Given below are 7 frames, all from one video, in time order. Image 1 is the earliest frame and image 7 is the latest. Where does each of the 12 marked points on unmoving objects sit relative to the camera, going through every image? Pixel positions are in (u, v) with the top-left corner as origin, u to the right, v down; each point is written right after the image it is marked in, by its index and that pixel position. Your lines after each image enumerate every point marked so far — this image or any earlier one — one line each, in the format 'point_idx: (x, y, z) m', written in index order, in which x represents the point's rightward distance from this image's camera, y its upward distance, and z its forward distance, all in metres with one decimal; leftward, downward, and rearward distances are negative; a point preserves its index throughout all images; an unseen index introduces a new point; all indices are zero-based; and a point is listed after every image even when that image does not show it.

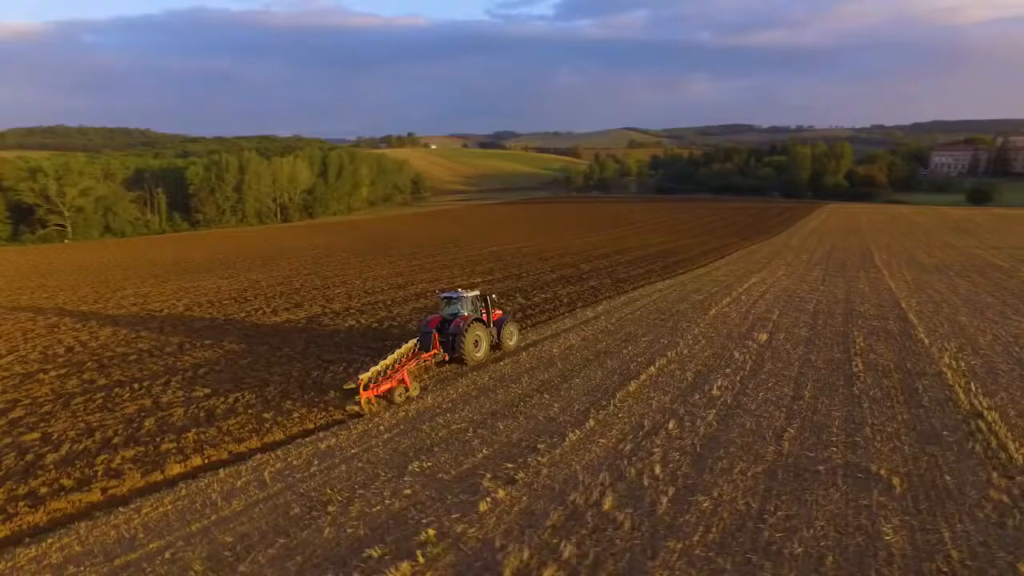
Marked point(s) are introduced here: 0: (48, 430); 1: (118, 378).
0: (-7.3, -2.2, +9.6) m
1: (-8.1, -1.9, +12.4) m
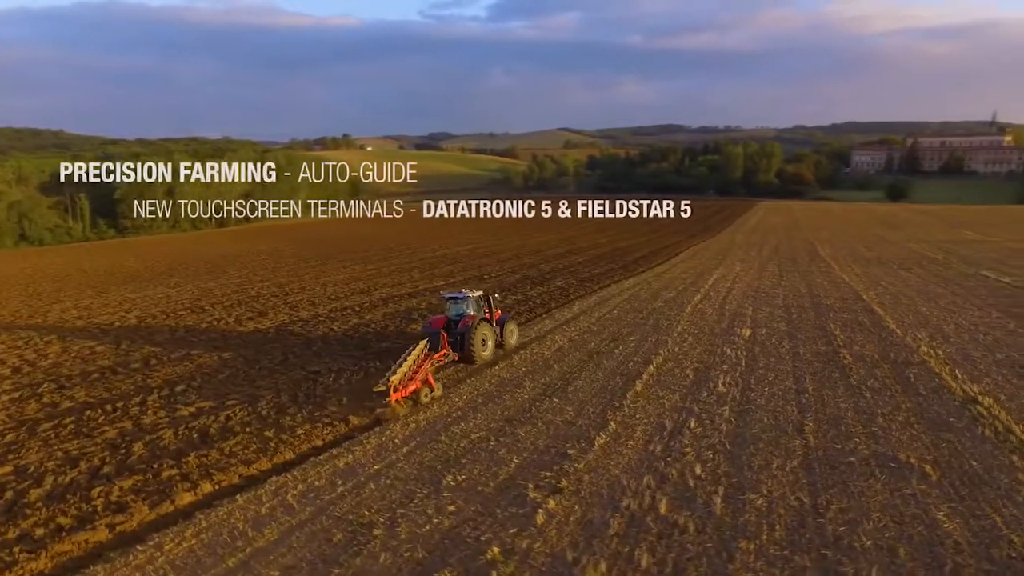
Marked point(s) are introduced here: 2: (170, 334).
0: (-6.9, -2.4, +8.6) m
1: (-8.0, -2.1, +11.4) m
2: (-9.6, -1.3, +17.1) m
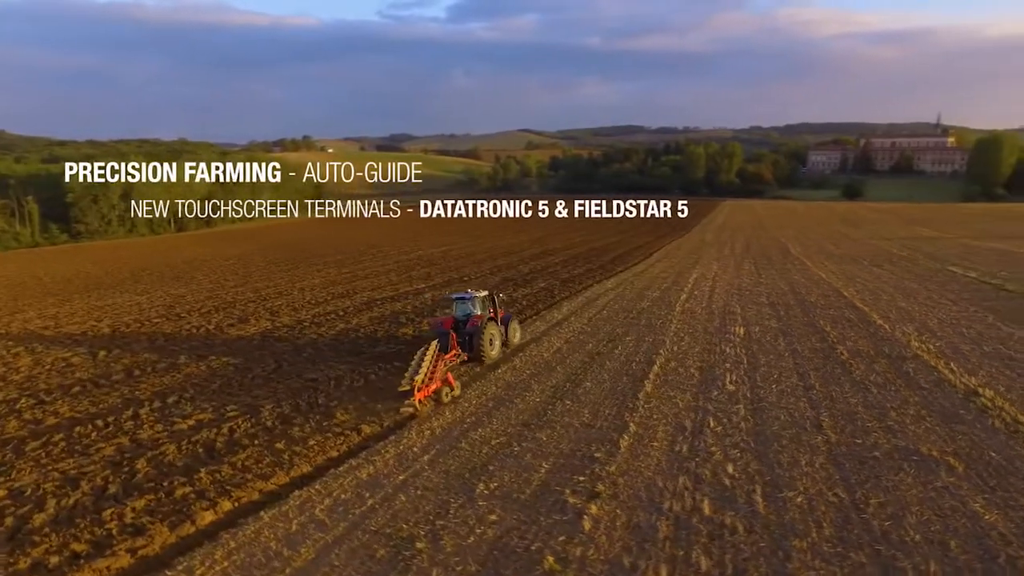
0: (-6.6, -2.6, +8.1) m
1: (-7.9, -2.3, +10.8) m
2: (-9.8, -1.5, +16.4) m
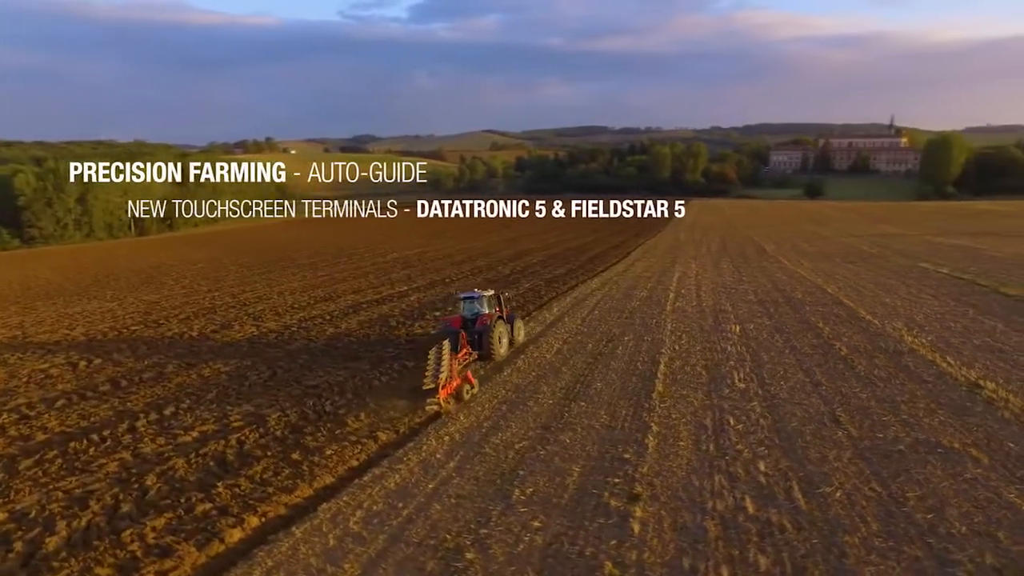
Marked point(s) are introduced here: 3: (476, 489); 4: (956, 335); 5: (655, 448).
0: (-6.2, -2.7, +7.6) m
1: (-7.6, -2.4, +10.2) m
2: (-9.9, -1.7, +15.7) m
3: (-0.4, -2.5, +7.4) m
4: (+10.0, -1.1, +13.7) m
5: (+2.0, -2.2, +8.4) m
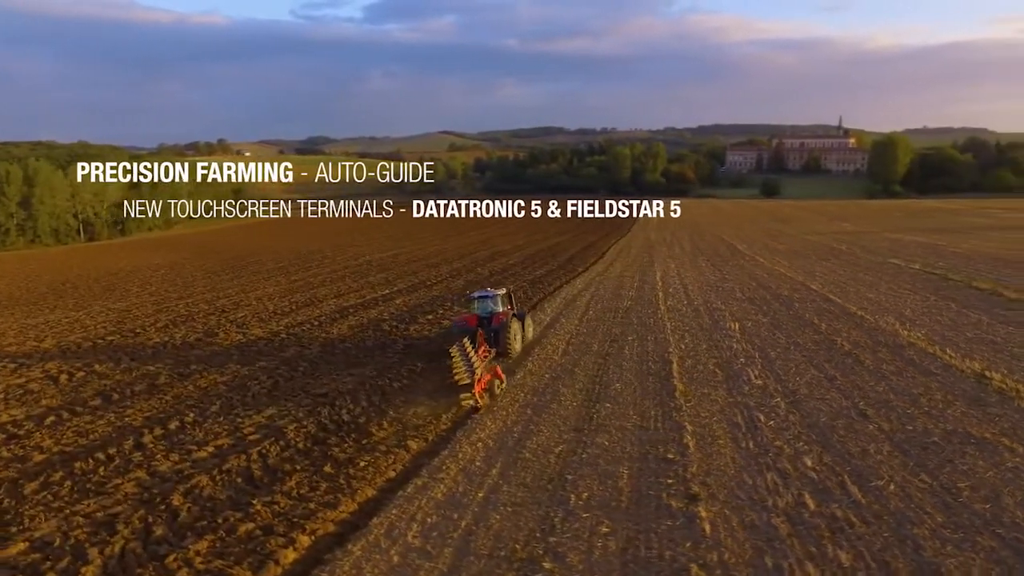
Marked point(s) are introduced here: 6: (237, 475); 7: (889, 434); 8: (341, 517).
0: (-5.5, -2.8, +7.0) m
1: (-7.1, -2.6, +9.6) m
2: (-9.8, -1.9, +14.9) m
3: (+0.2, -2.5, +7.3) m
4: (+10.2, -0.9, +14.2) m
5: (+2.5, -2.2, +8.4) m
6: (-3.8, -2.6, +8.4) m
7: (+5.3, -2.0, +8.5) m
8: (-2.0, -2.7, +7.0) m
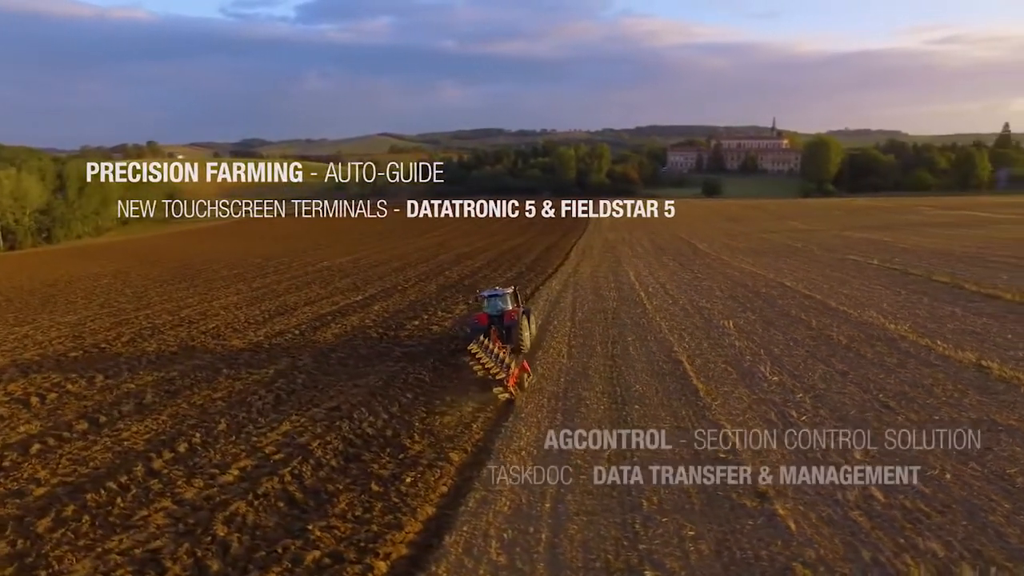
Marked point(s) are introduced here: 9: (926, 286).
0: (-4.7, -3.0, +6.4) m
1: (-6.5, -2.8, +8.8) m
2: (-9.6, -2.2, +13.8) m
3: (+1.0, -2.6, +7.1) m
4: (+10.3, -0.8, +15.0) m
5: (+3.2, -2.2, +8.5) m
6: (-3.0, -2.7, +7.9) m
7: (+5.9, -2.0, +8.8) m
8: (-1.1, -2.8, +6.7) m
9: (+13.3, +0.1, +19.5) m
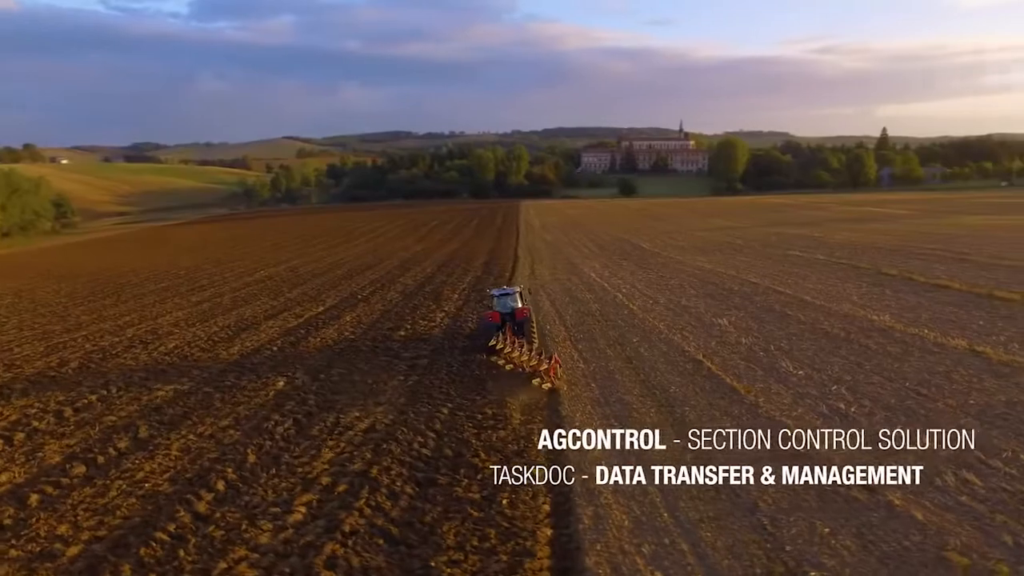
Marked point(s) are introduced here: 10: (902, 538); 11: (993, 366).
0: (-3.1, -3.2, +5.5) m
1: (-5.3, -3.1, +7.6) m
2: (-9.1, -2.7, +12.2) m
3: (+2.4, -2.6, +7.1) m
4: (+10.4, -0.6, +16.2) m
5: (+4.4, -2.2, +8.7) m
6: (-1.7, -2.9, +7.2) m
7: (+7.0, -1.9, +9.4) m
8: (+0.4, -2.9, +6.3) m
9: (+12.7, +0.3, +21.1) m
10: (+4.0, -2.6, +6.1) m
11: (+8.9, -1.5, +11.4) m
